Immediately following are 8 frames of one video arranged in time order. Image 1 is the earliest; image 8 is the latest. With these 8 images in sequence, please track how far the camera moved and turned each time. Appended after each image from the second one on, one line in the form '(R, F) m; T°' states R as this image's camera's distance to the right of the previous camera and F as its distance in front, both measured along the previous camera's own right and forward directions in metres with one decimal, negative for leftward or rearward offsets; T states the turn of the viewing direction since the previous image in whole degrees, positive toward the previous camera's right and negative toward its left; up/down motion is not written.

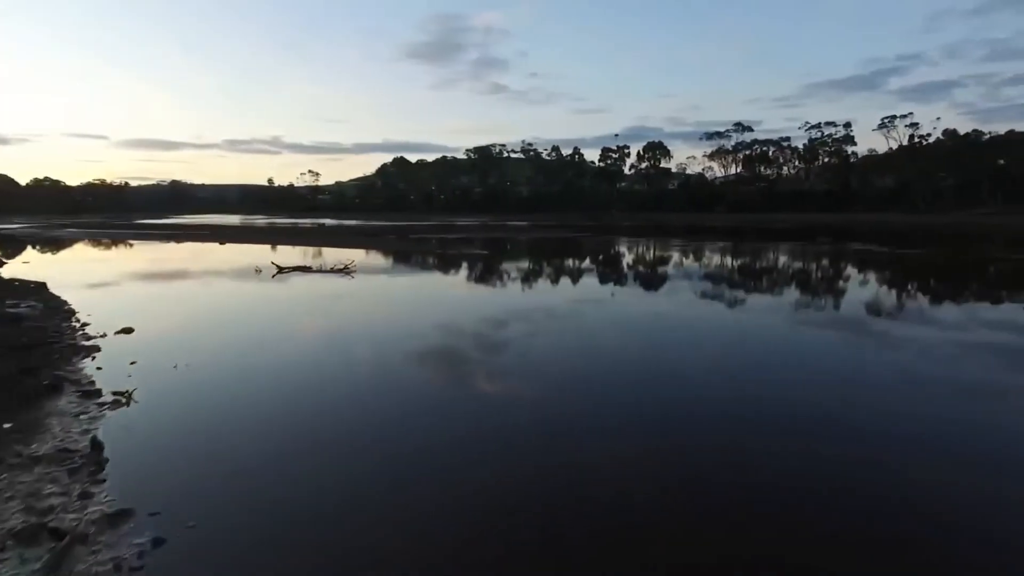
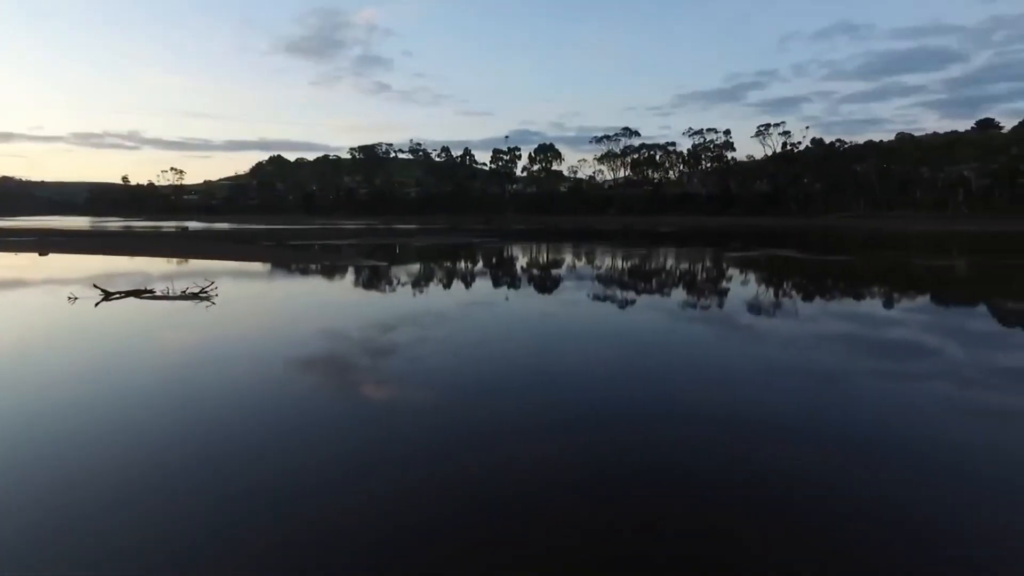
(-0.1, +0.4) m; +10°
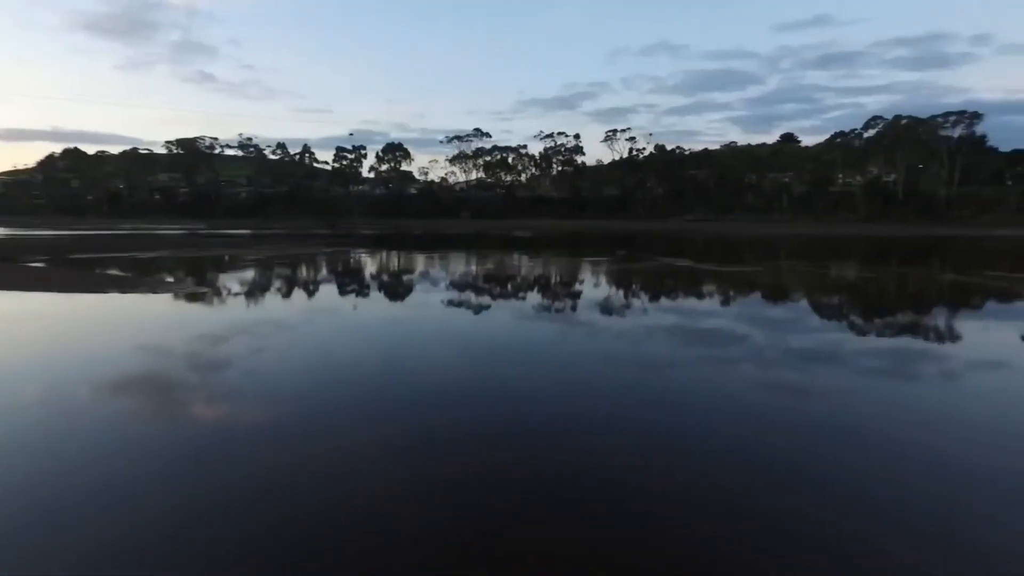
(-0.1, +0.5) m; +14°
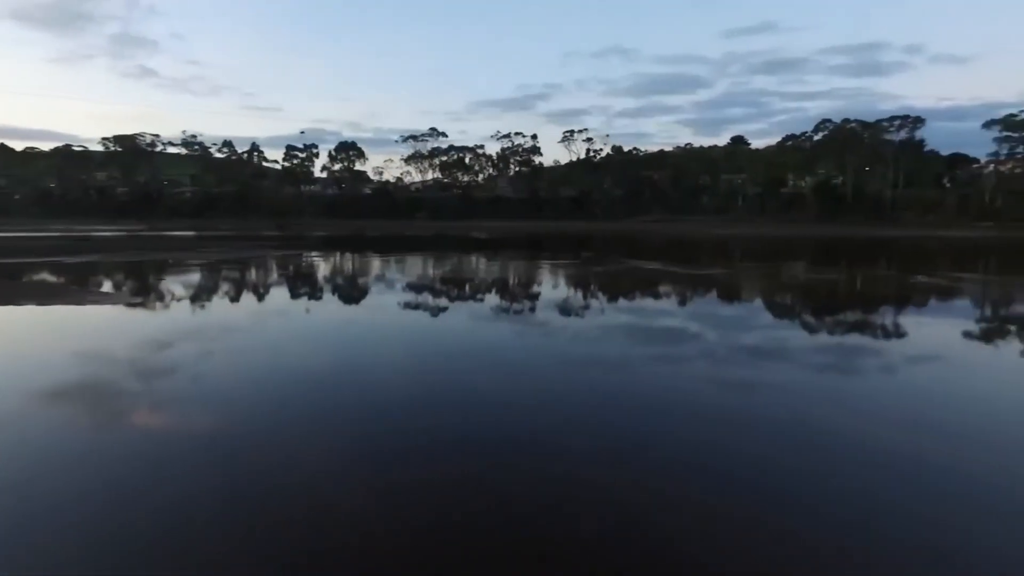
(+0.6, -1.7) m; -29°
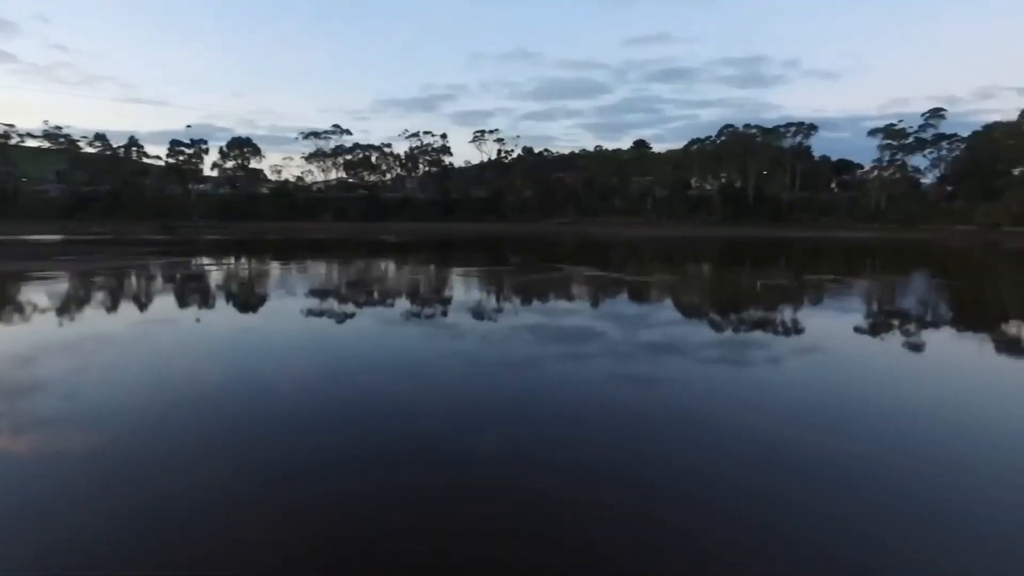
(-0.2, +0.6) m; +9°
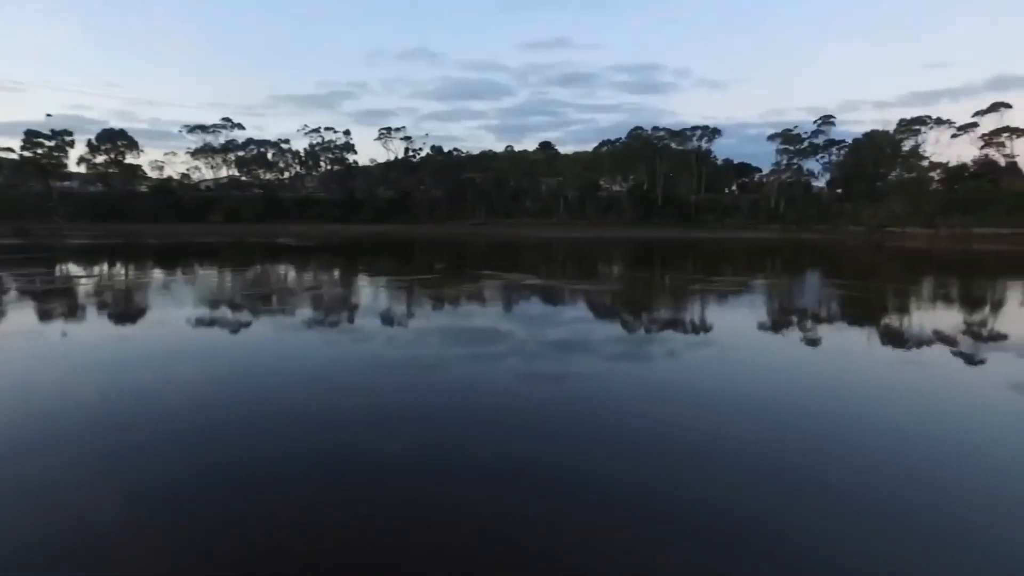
(-0.2, +0.7) m; +9°
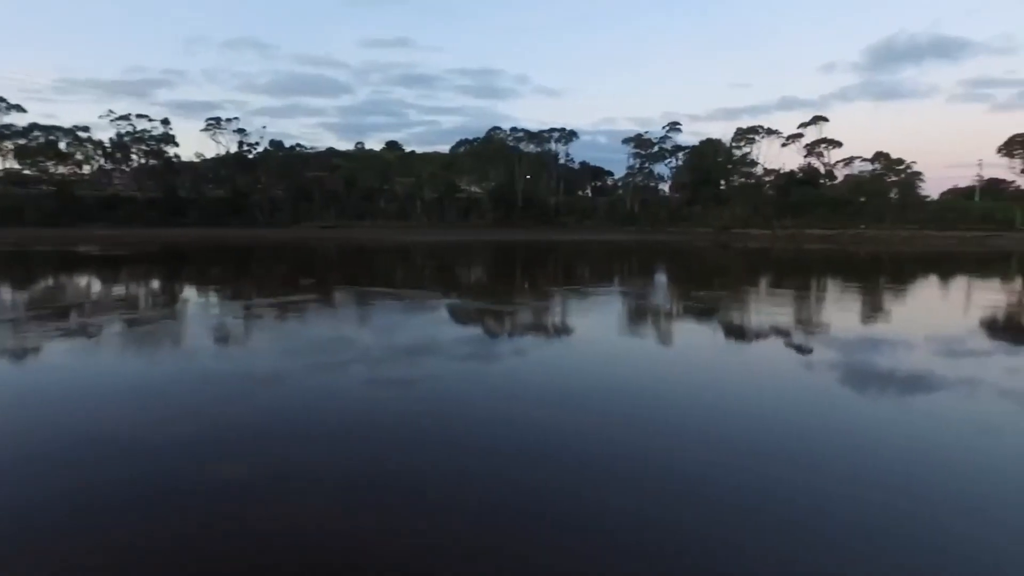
(-0.4, +1.1) m; +14°
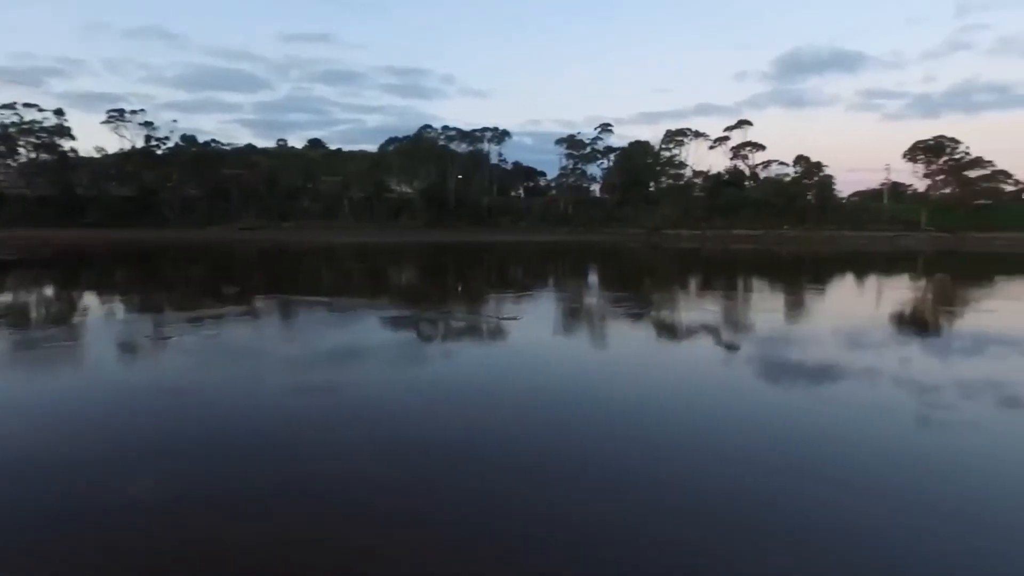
(+1.3, -0.6) m; -27°
